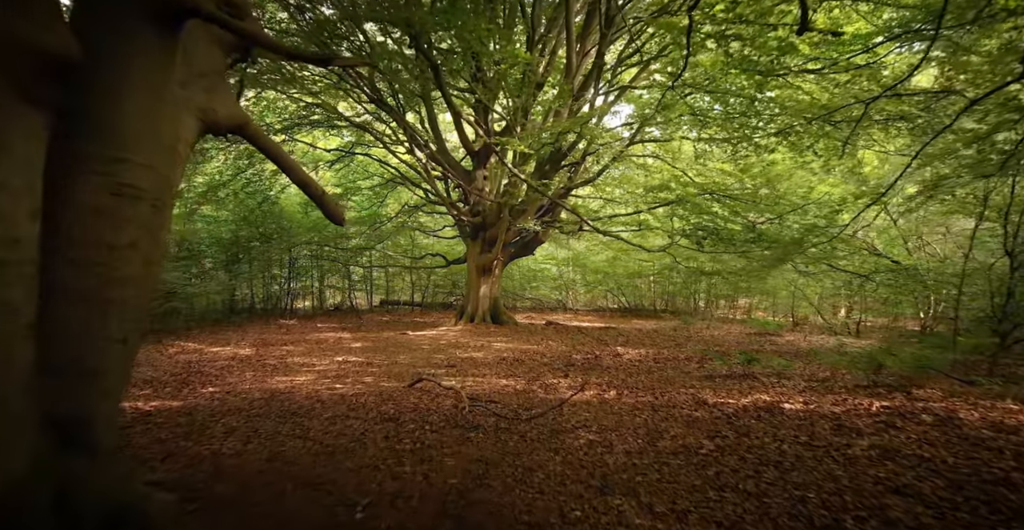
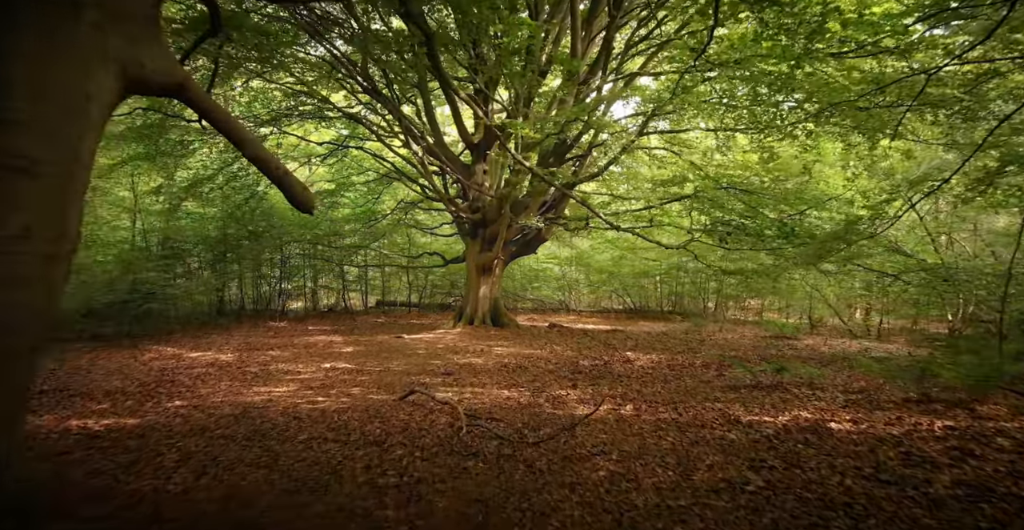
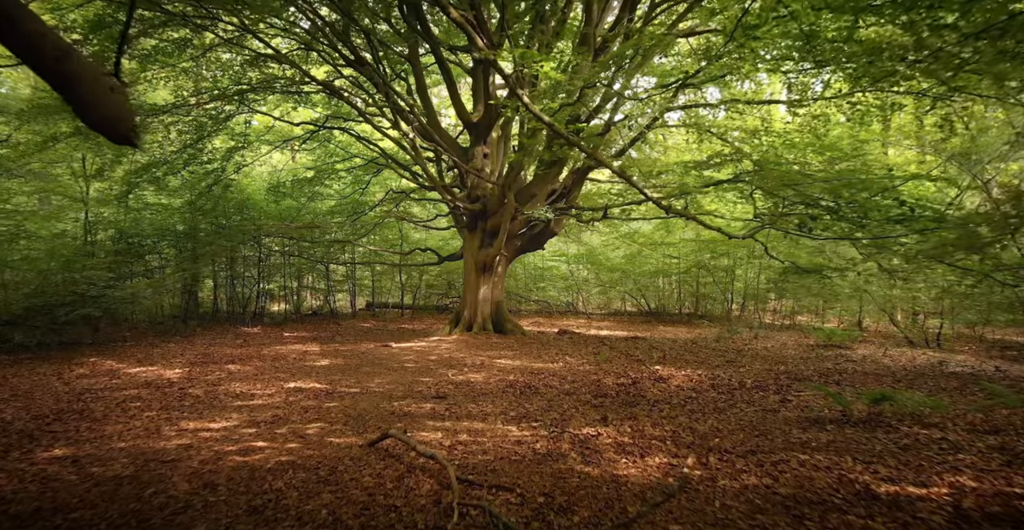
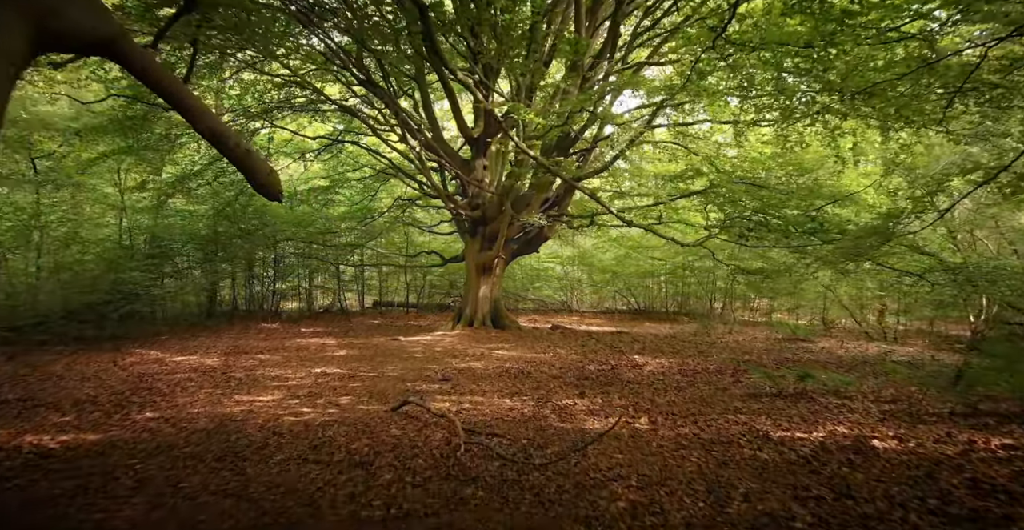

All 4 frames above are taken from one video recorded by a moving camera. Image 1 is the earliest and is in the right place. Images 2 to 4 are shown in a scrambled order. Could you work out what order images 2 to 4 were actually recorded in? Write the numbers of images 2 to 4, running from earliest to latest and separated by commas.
2, 4, 3
